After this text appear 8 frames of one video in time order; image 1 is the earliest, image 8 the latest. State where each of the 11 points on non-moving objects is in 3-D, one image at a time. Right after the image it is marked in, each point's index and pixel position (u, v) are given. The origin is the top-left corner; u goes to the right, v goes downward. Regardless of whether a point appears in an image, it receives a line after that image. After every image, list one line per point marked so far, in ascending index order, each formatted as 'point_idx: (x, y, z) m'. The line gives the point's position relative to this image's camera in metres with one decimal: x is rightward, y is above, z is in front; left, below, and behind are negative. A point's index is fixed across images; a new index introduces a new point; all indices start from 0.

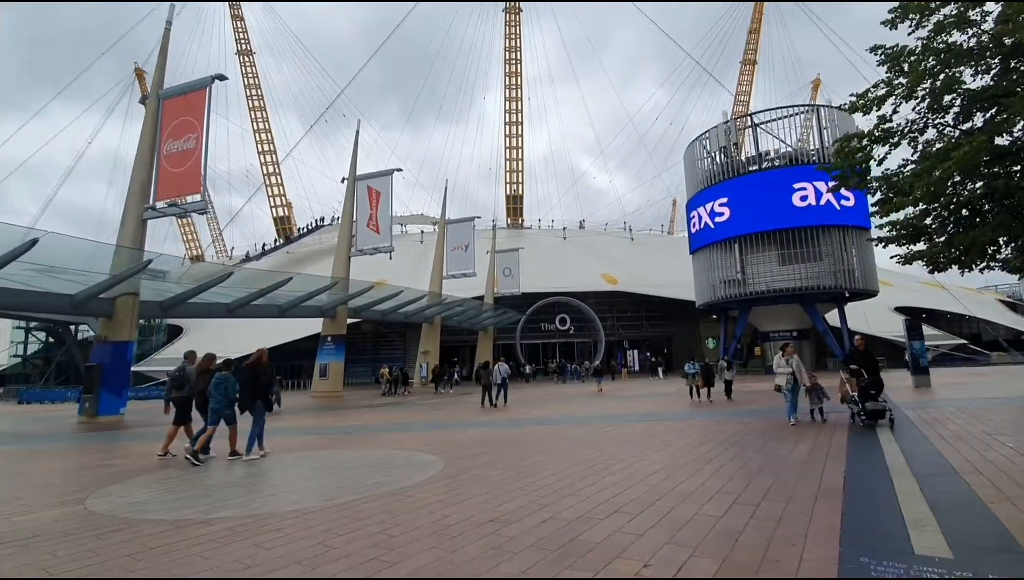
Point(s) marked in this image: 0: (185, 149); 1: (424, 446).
0: (-8.4, +3.7, +14.8) m
1: (-1.2, -2.0, +7.3) m
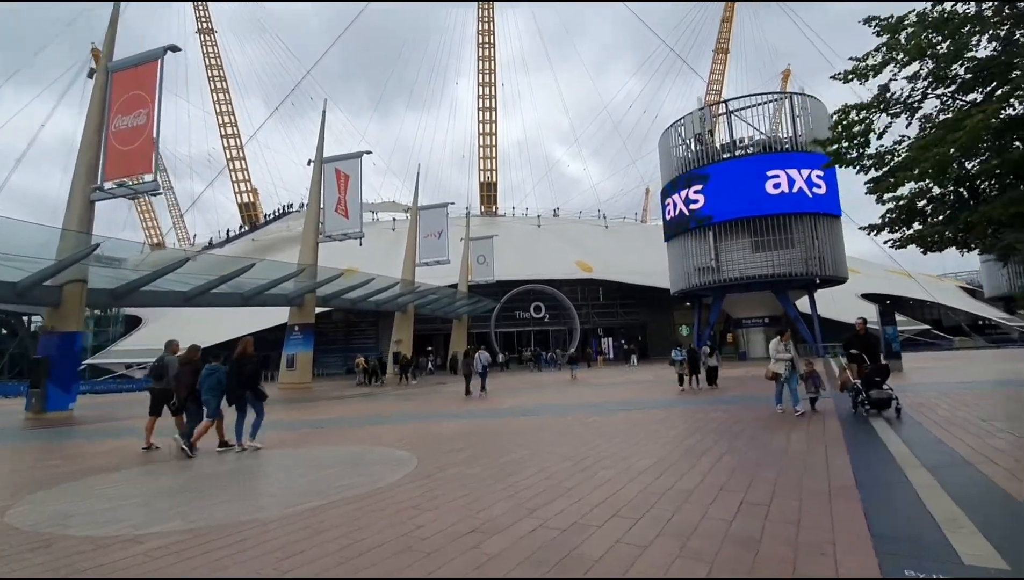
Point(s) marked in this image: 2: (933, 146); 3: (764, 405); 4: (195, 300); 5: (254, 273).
0: (-9.0, +4.0, +13.8) m
1: (-1.4, -1.8, +6.9) m
2: (+4.0, +1.4, +5.5) m
3: (+3.7, -1.7, +8.7) m
4: (-9.5, -0.3, +17.4) m
5: (-8.1, +0.5, +18.8) m
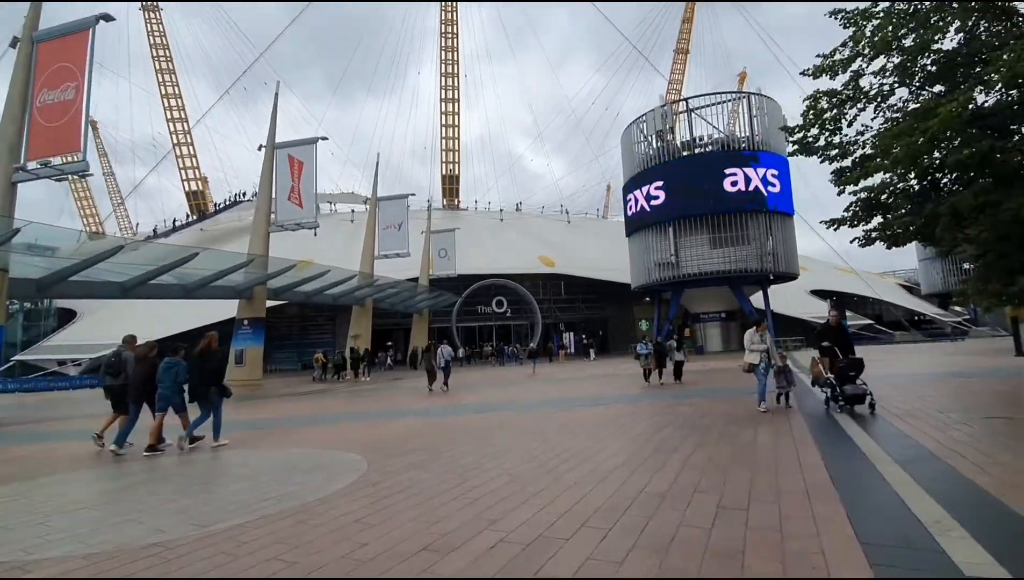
0: (-9.9, +4.2, +12.8) m
1: (-1.9, -1.7, +6.4) m
2: (+3.6, +1.4, +5.4) m
3: (+3.1, -1.6, +8.6) m
4: (-10.6, 0.0, +16.4) m
5: (-9.3, +0.8, +17.9) m
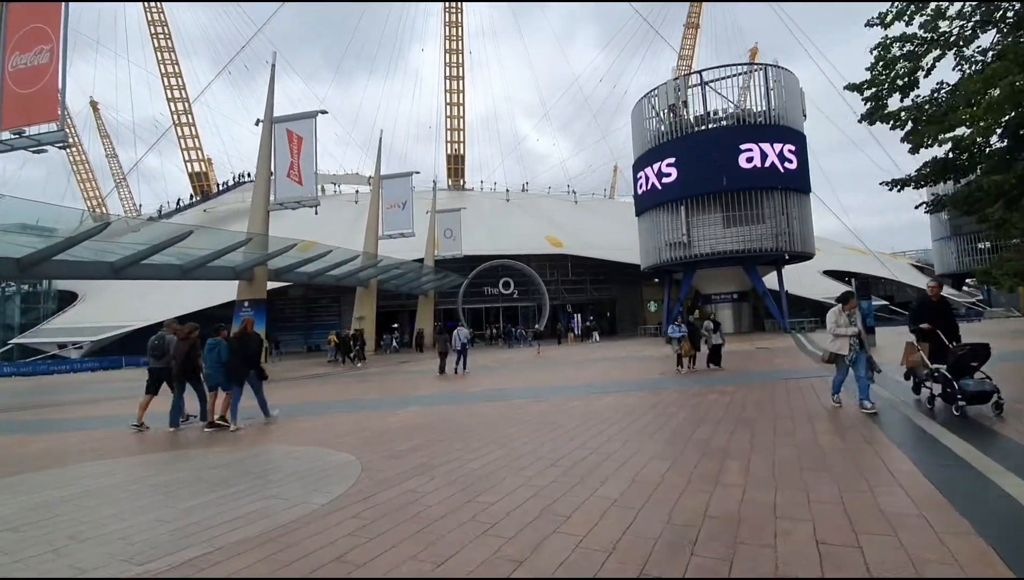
0: (-9.7, +4.6, +12.0) m
1: (-1.7, -1.4, +5.7) m
2: (+3.8, +1.7, +4.6) m
3: (+3.3, -1.3, +7.8) m
4: (-10.4, +0.5, +15.7) m
5: (-9.0, +1.4, +17.1) m
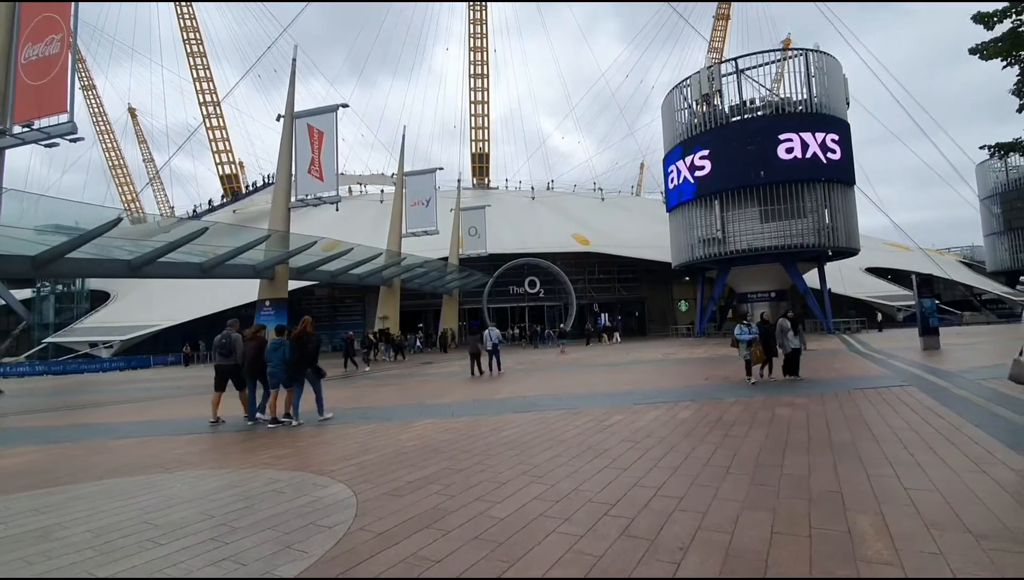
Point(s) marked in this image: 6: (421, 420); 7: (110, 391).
0: (-9.1, +4.6, +11.5) m
1: (-1.4, -1.4, +4.9) m
2: (+4.0, +1.7, +3.5) m
3: (+3.7, -1.2, +6.7) m
4: (-9.7, +0.5, +15.3) m
5: (-8.2, +1.4, +16.6) m
6: (-1.0, -1.5, +6.5) m
7: (-12.3, -3.1, +17.8) m
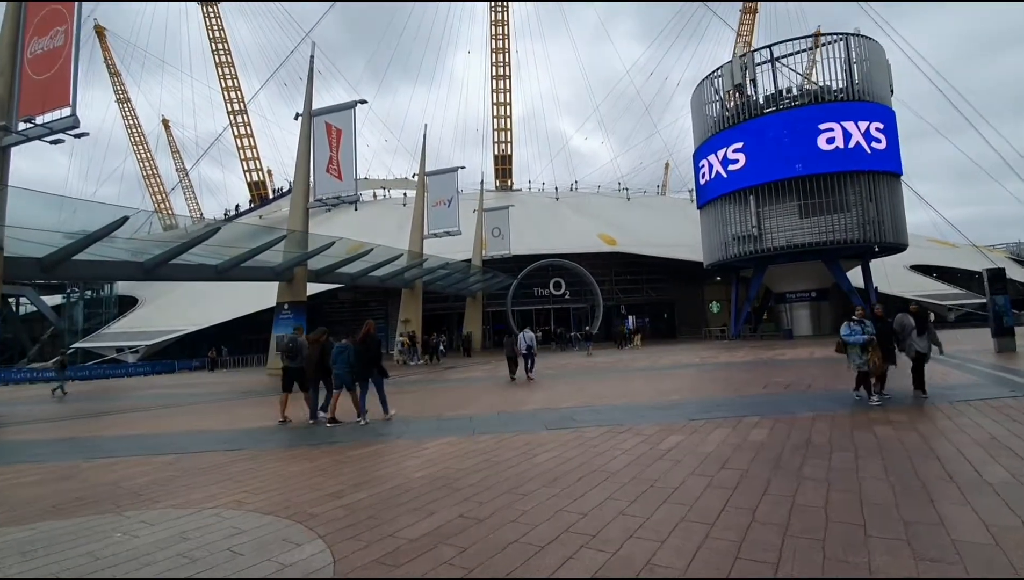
0: (-8.7, +4.6, +10.9) m
1: (-1.2, -1.3, +3.9) m
2: (+4.1, +1.8, +2.3) m
3: (+4.0, -1.2, +5.6) m
4: (-9.0, +0.5, +14.6) m
5: (-7.5, +1.3, +15.9) m
6: (-0.7, -1.4, +5.5) m
7: (-11.5, -3.2, +17.3) m
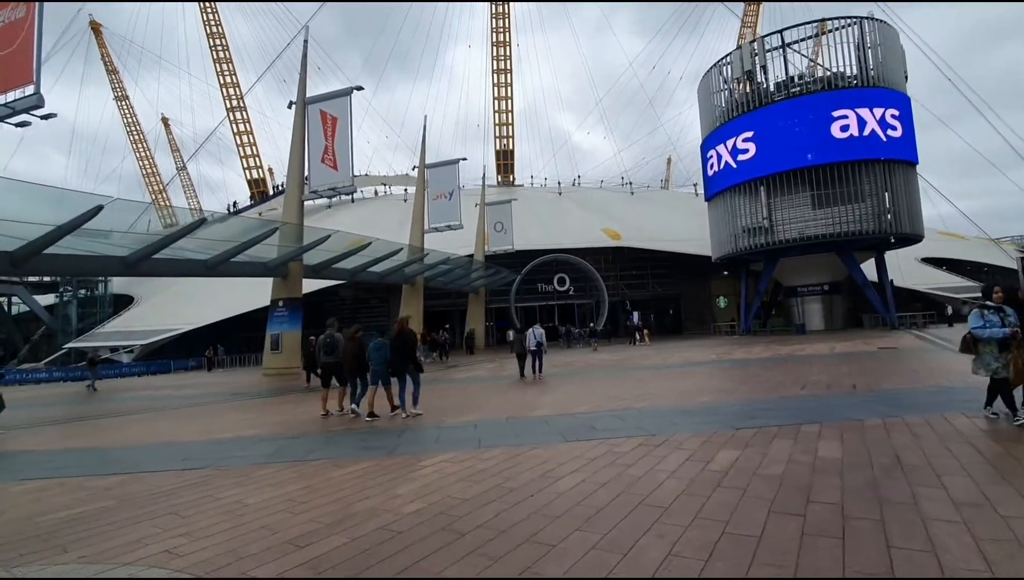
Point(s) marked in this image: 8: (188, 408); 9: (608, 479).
0: (-8.6, +4.7, +10.0) m
1: (-1.1, -1.2, +3.0) m
2: (+4.2, +2.0, +1.4) m
3: (+4.1, -1.0, +4.7) m
4: (-8.9, +0.6, +13.8) m
5: (-7.4, +1.4, +15.1) m
6: (-0.6, -1.3, +4.7) m
7: (-11.3, -3.1, +16.4) m
8: (-6.6, -2.4, +11.8) m
9: (+0.6, -1.2, +3.5) m
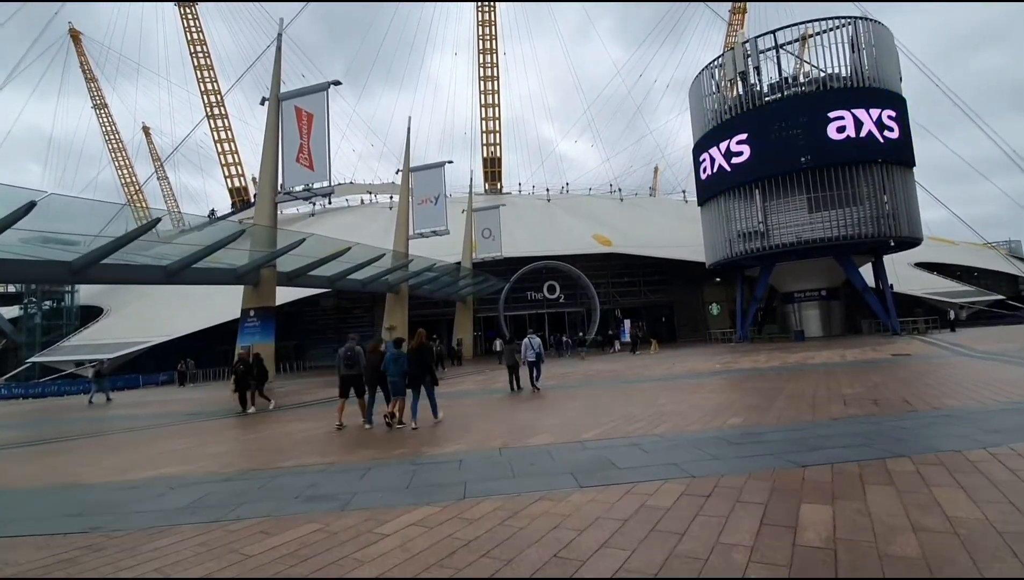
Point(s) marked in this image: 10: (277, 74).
0: (-8.8, +4.5, +8.7) m
1: (-1.1, -1.2, +1.8) m
2: (+4.2, +2.1, +0.4) m
3: (+4.1, -1.0, +3.6) m
4: (-9.1, +0.4, +12.4) m
5: (-7.7, +1.2, +13.8) m
6: (-0.6, -1.3, +3.5) m
7: (-11.6, -3.4, +15.0) m
8: (-6.7, -2.5, +10.5) m
9: (+0.6, -1.1, +2.3) m
10: (-7.6, +7.0, +18.8) m
